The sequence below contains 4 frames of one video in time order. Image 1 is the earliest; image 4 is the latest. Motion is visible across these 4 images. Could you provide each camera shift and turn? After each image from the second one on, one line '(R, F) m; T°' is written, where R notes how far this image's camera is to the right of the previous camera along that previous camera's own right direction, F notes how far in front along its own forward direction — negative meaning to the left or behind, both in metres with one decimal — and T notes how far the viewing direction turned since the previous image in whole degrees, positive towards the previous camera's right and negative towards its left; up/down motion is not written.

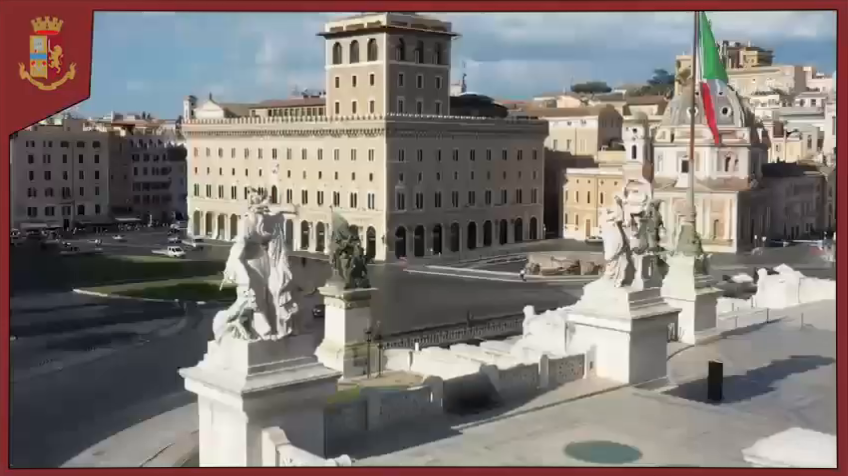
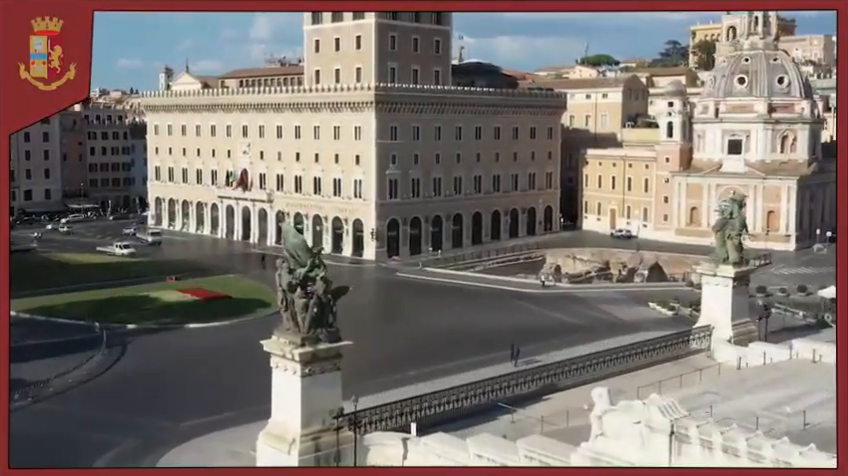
(-0.1, +9.9) m; 0°
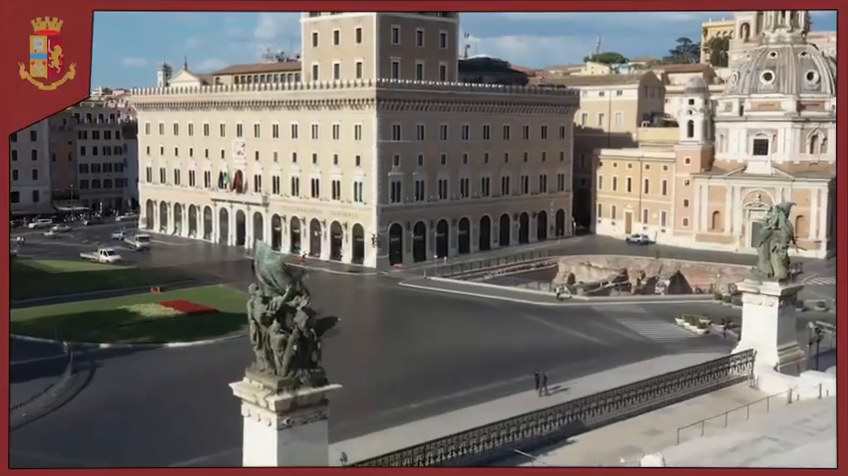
(0.0, +3.2) m; 0°
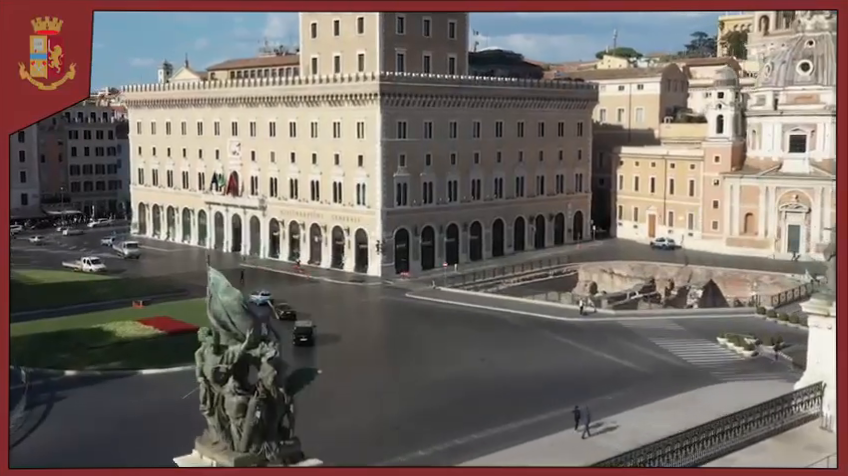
(0.0, +3.6) m; -1°
